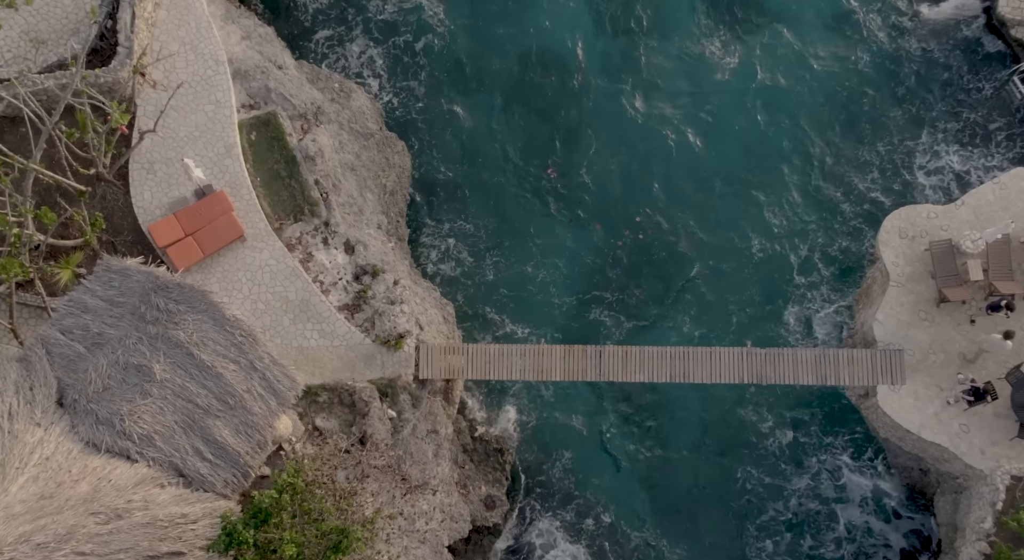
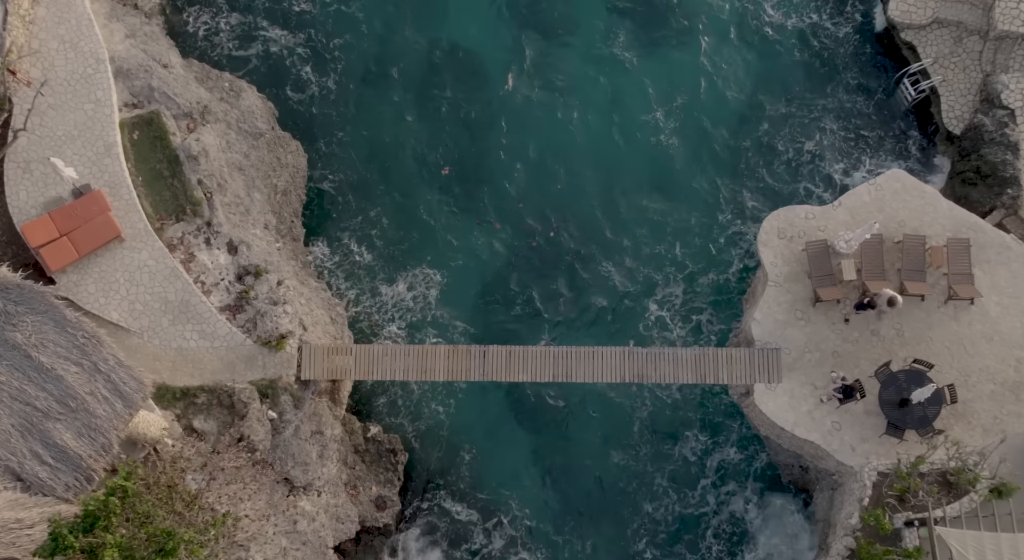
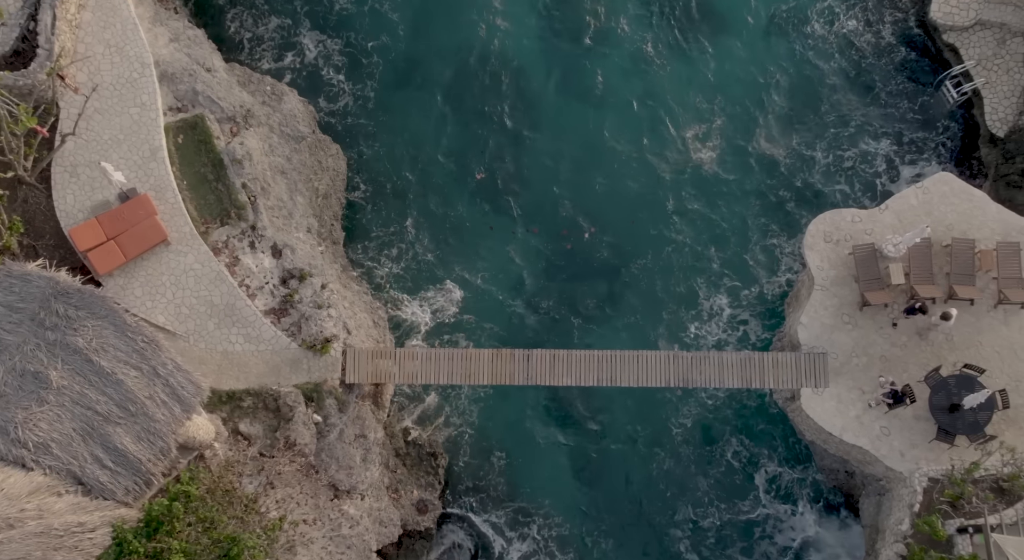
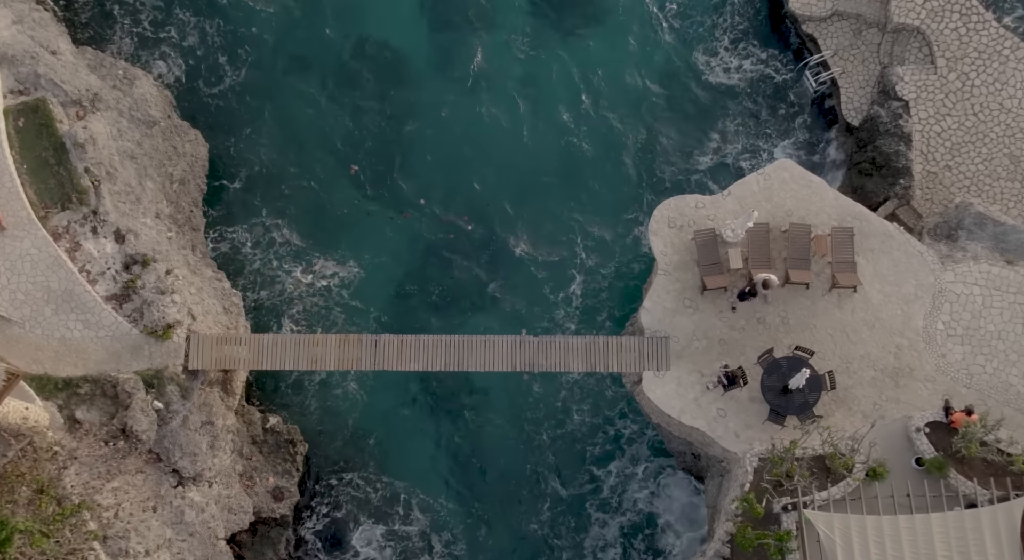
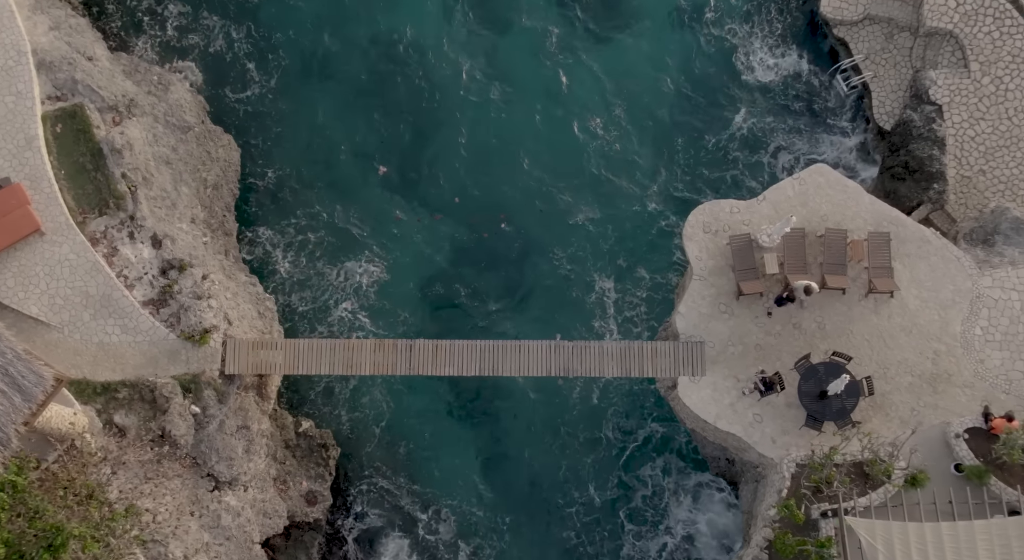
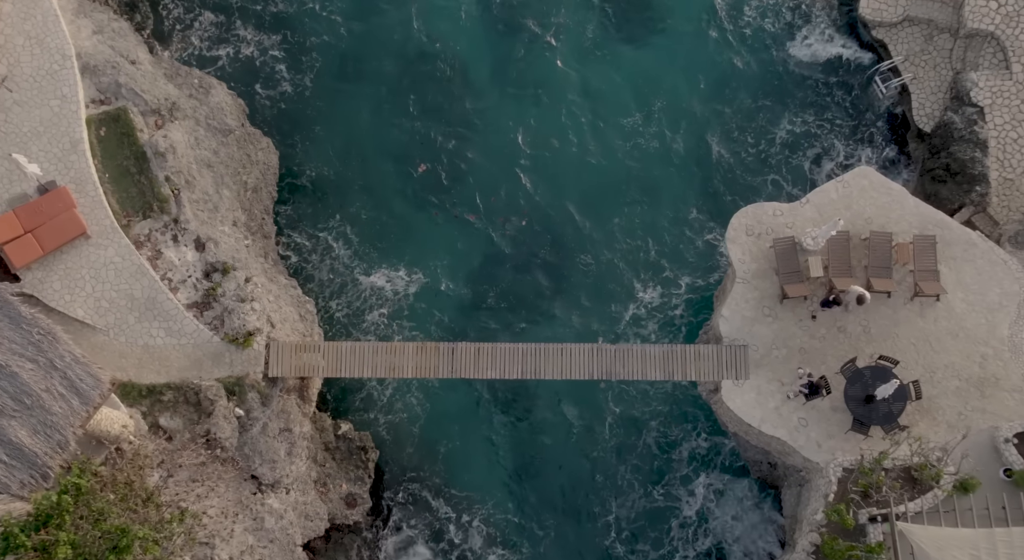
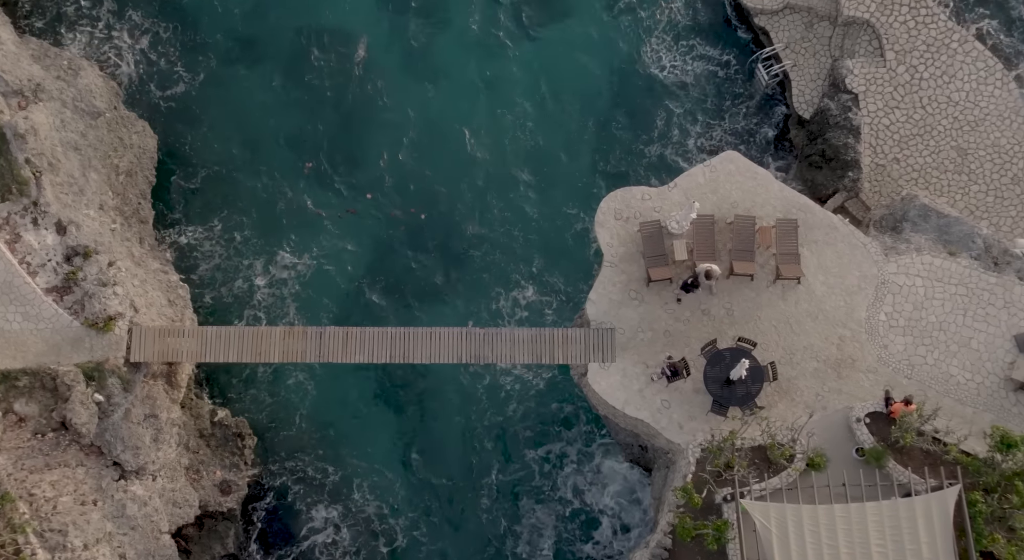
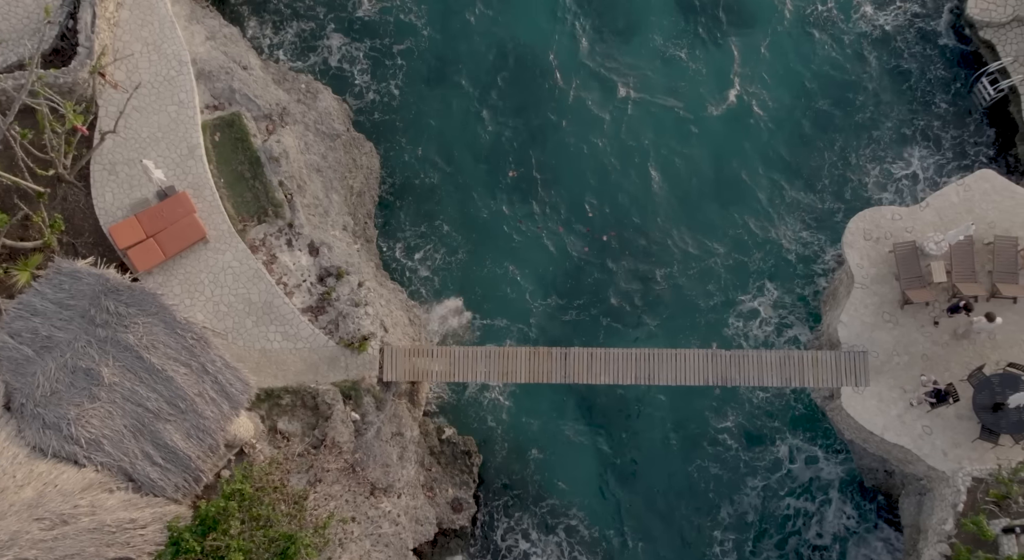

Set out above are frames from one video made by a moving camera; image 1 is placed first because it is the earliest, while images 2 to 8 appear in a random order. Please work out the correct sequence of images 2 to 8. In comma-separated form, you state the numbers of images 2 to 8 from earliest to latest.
8, 3, 2, 6, 5, 4, 7
